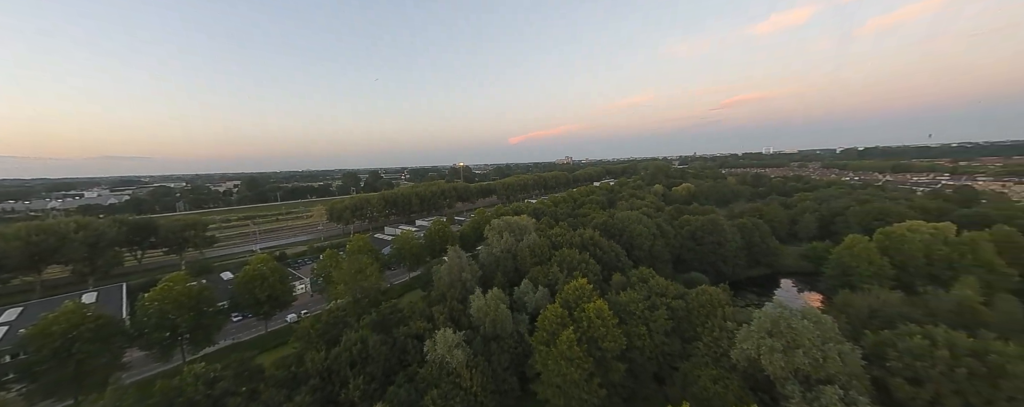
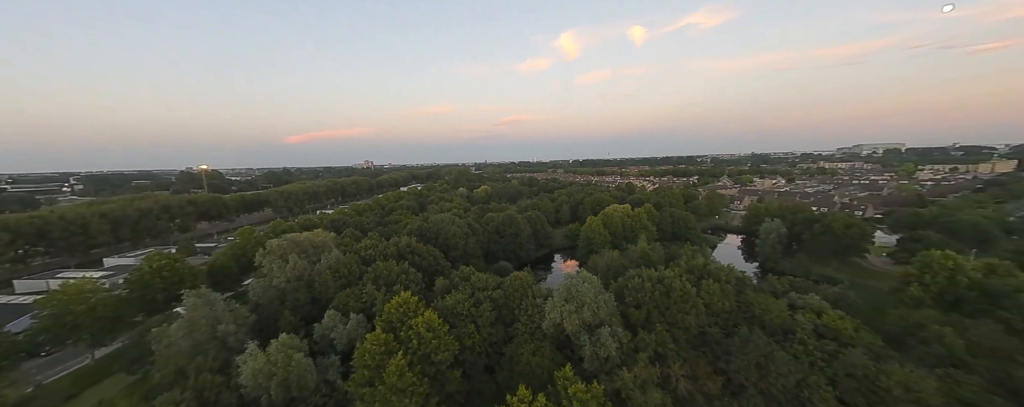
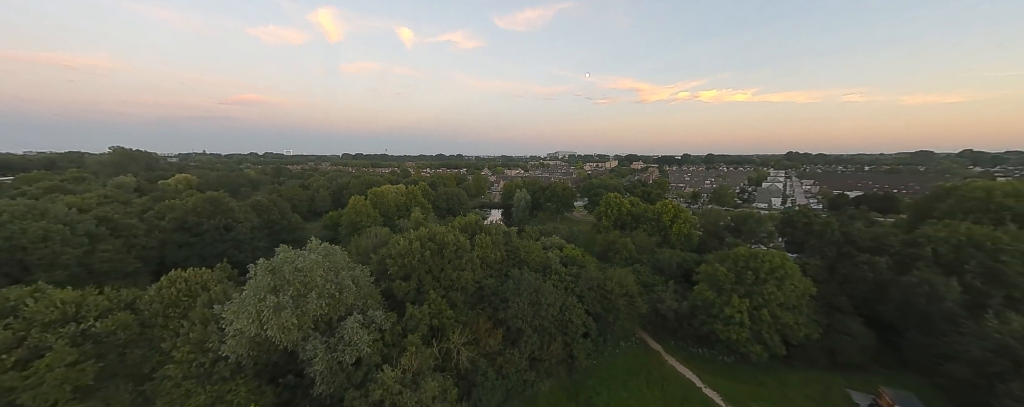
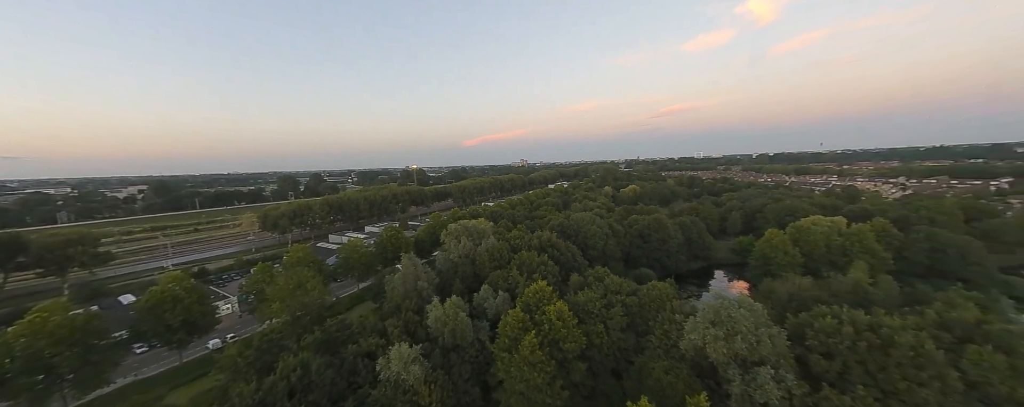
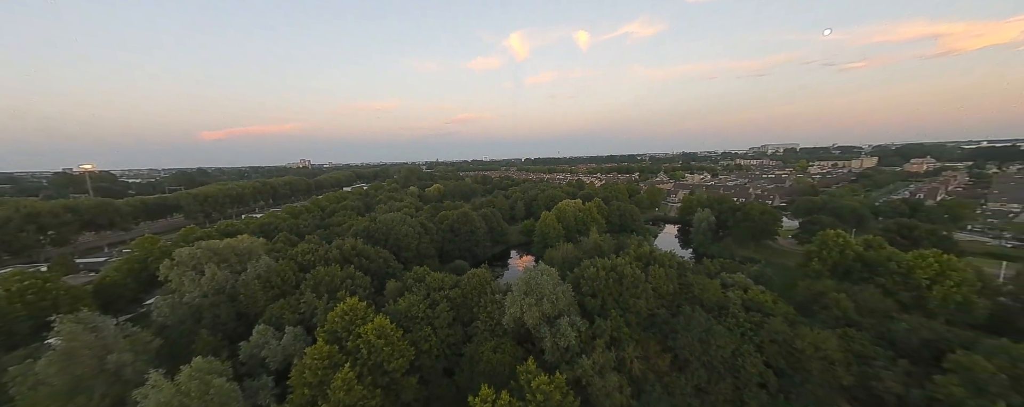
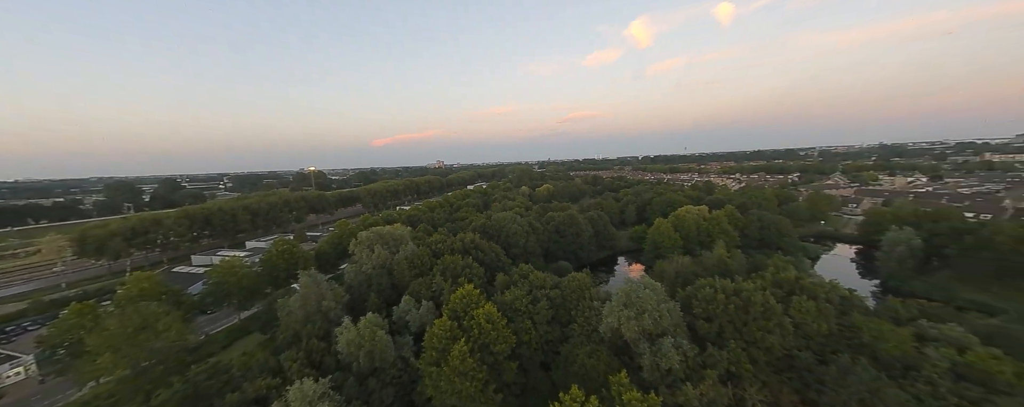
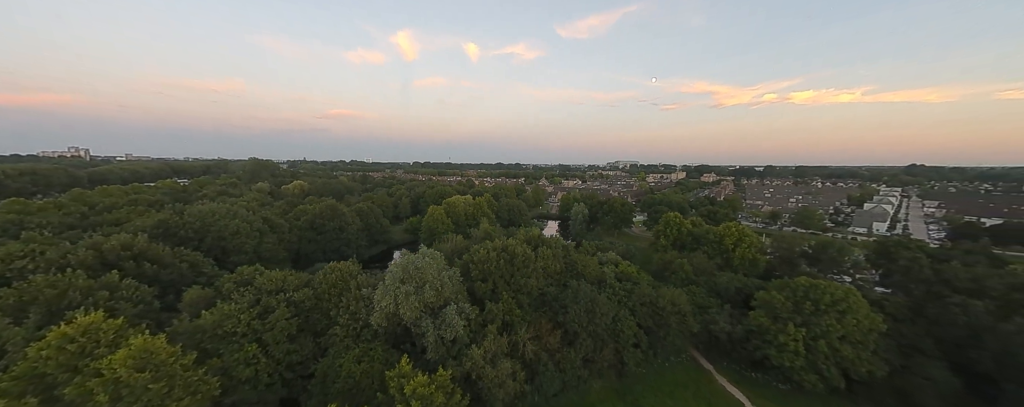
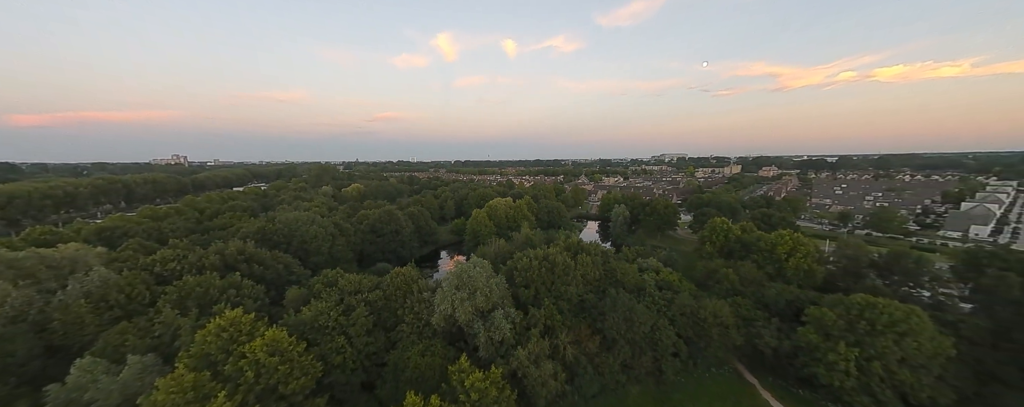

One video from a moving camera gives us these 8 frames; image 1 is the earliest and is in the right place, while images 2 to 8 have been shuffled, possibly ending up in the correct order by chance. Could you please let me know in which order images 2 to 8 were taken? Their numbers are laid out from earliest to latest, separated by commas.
4, 6, 2, 5, 8, 7, 3
